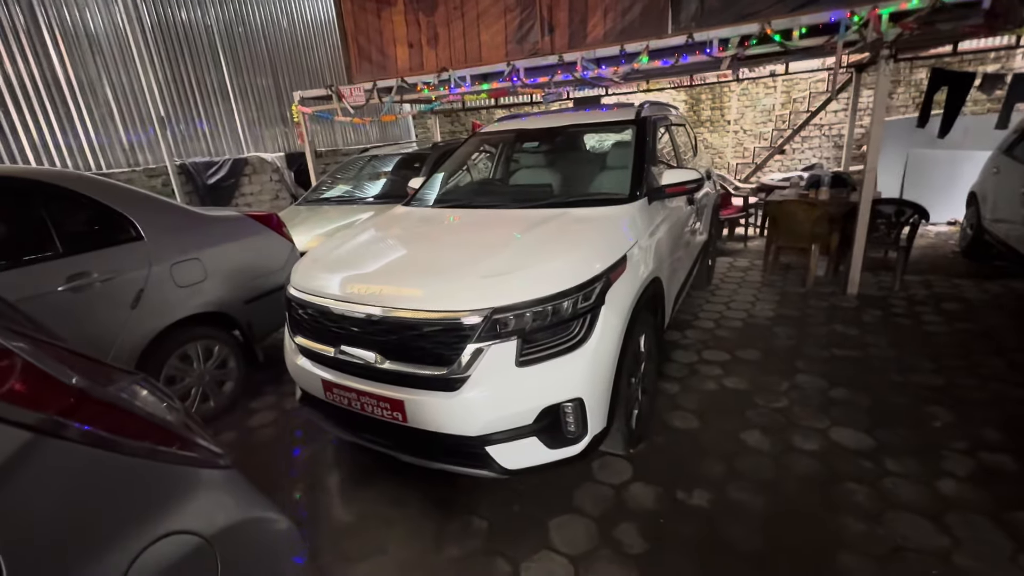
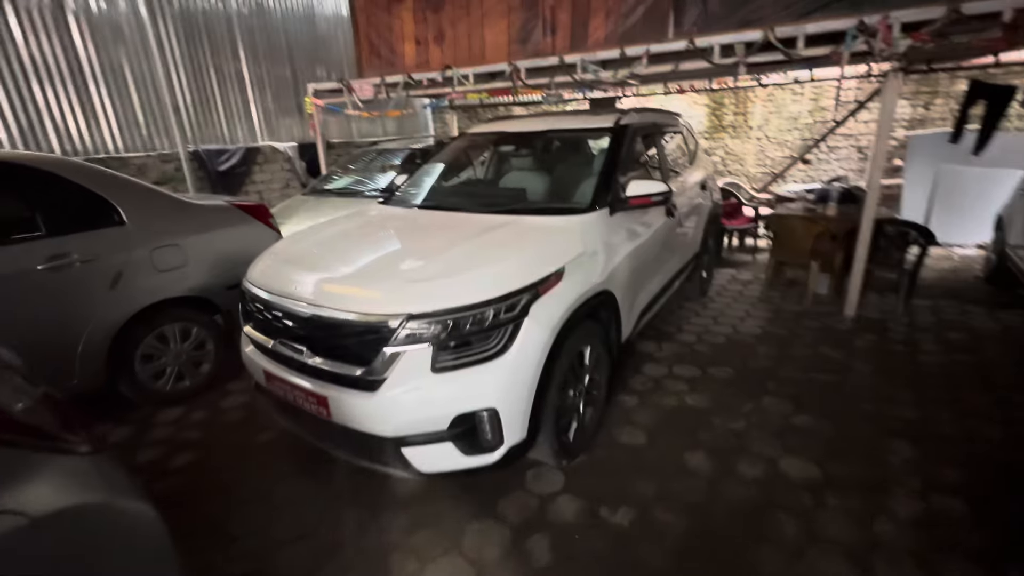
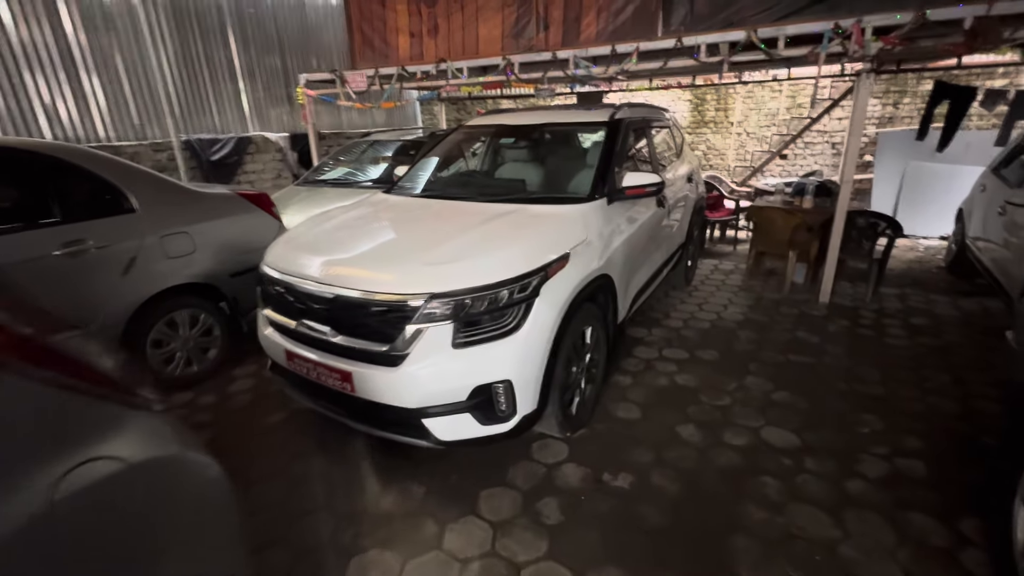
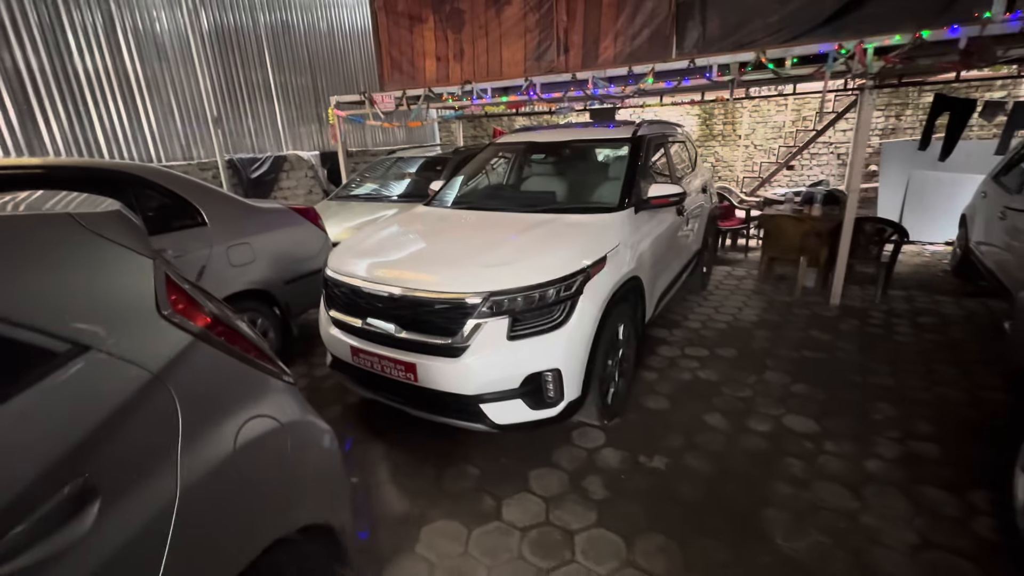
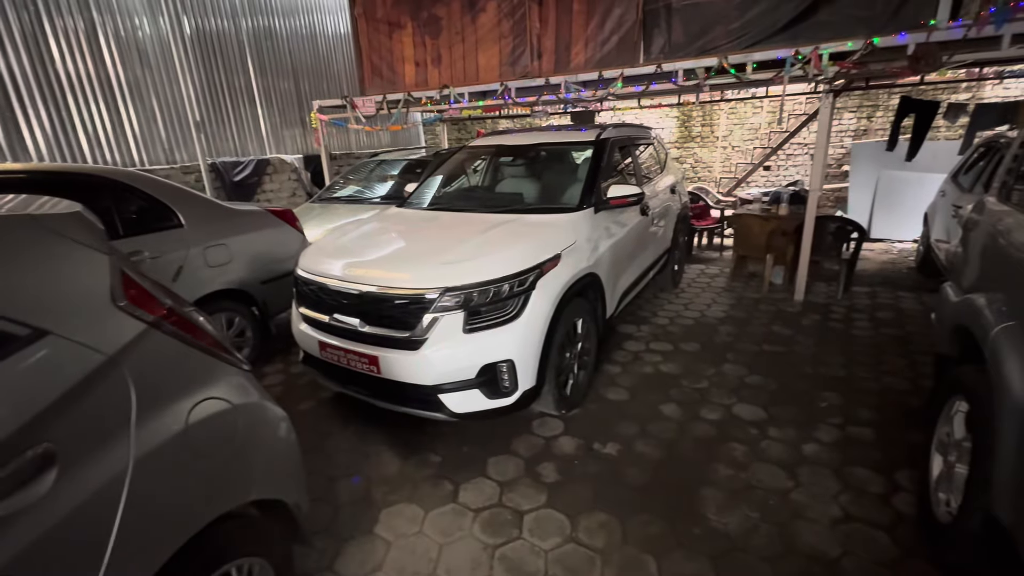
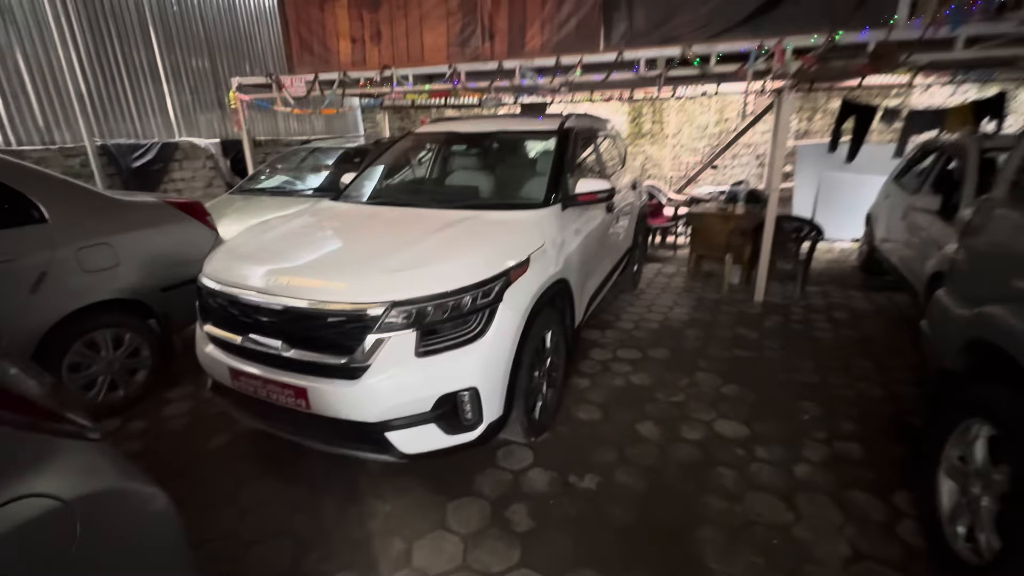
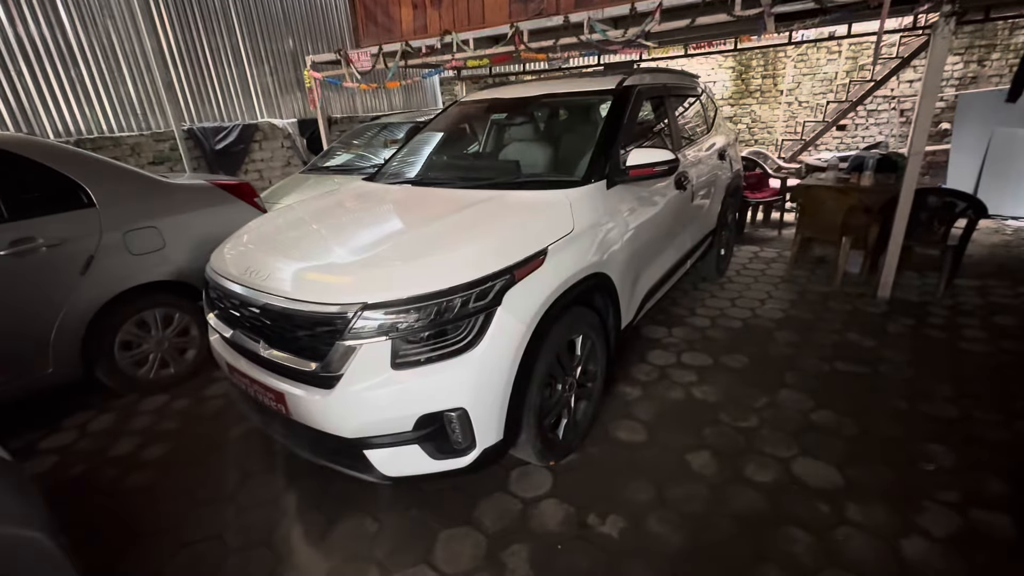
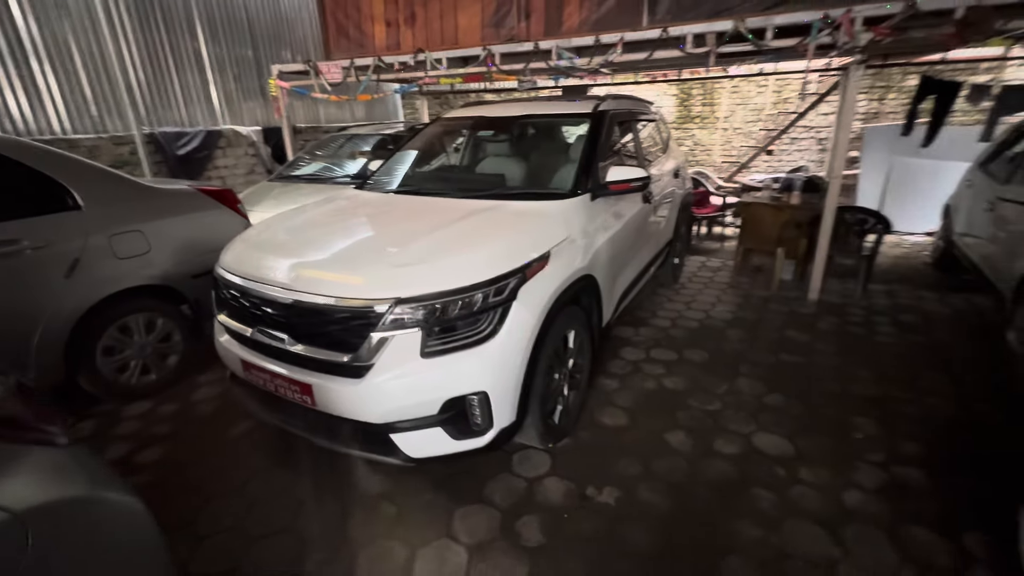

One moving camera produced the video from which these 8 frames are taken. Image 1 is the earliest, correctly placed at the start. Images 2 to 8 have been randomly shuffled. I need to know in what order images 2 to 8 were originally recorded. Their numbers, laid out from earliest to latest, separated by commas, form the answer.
4, 5, 3, 2, 7, 8, 6
